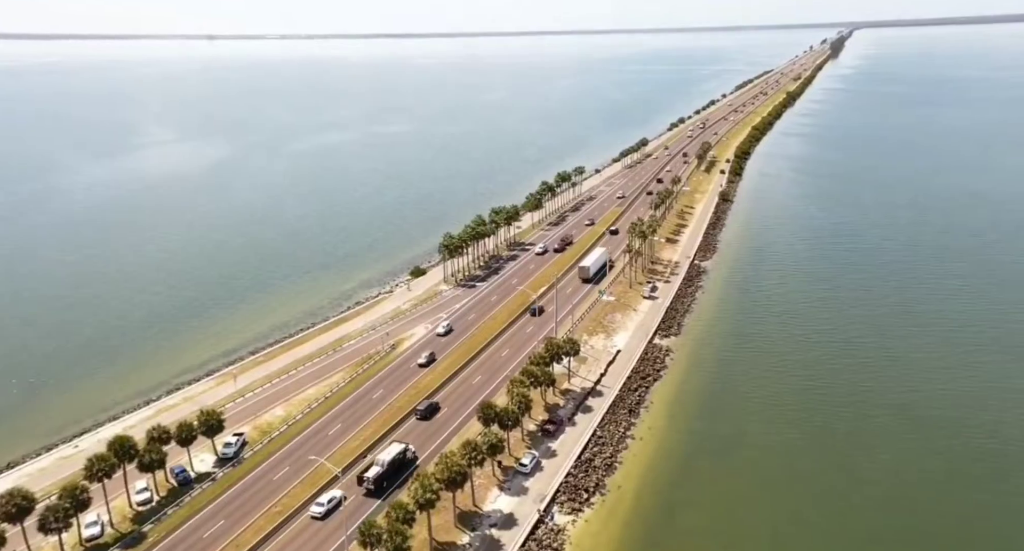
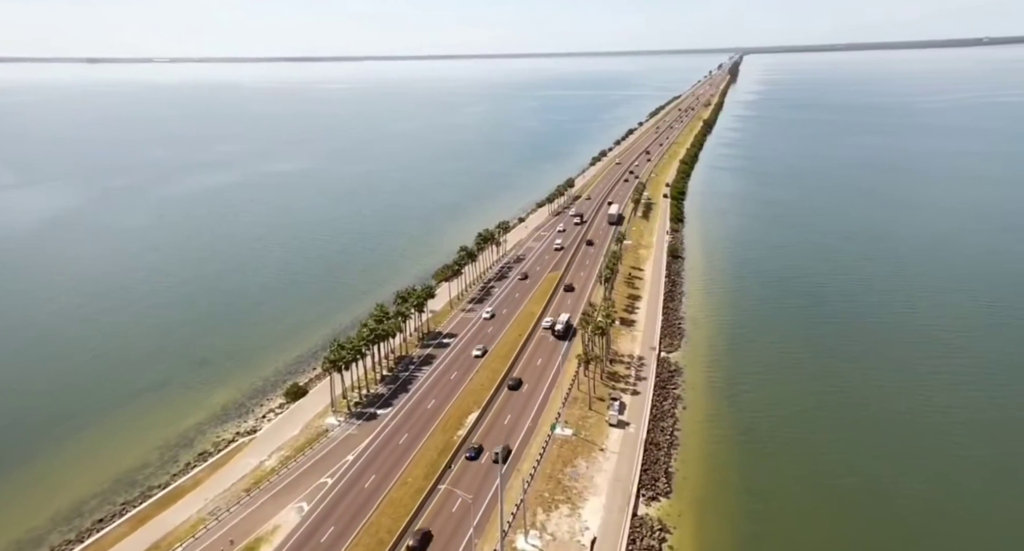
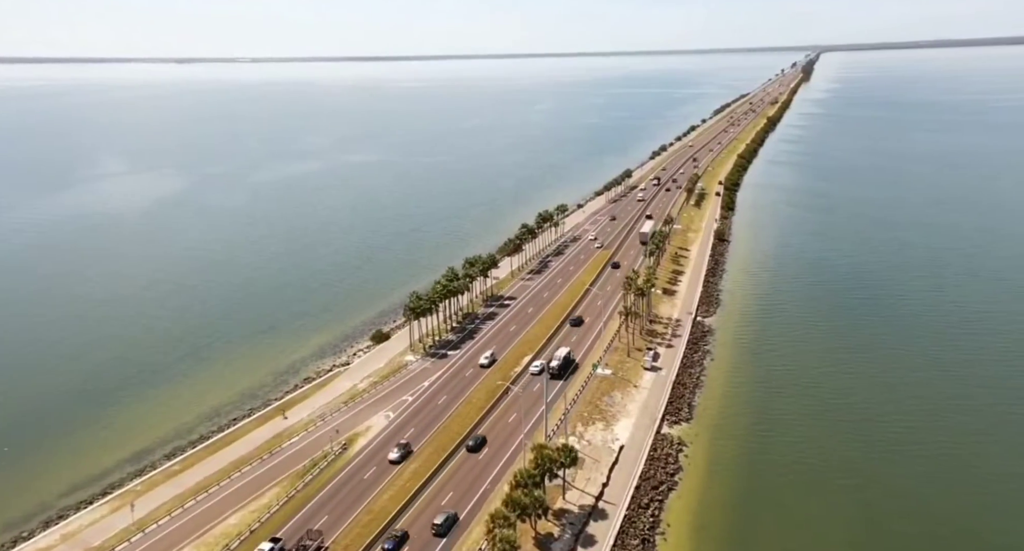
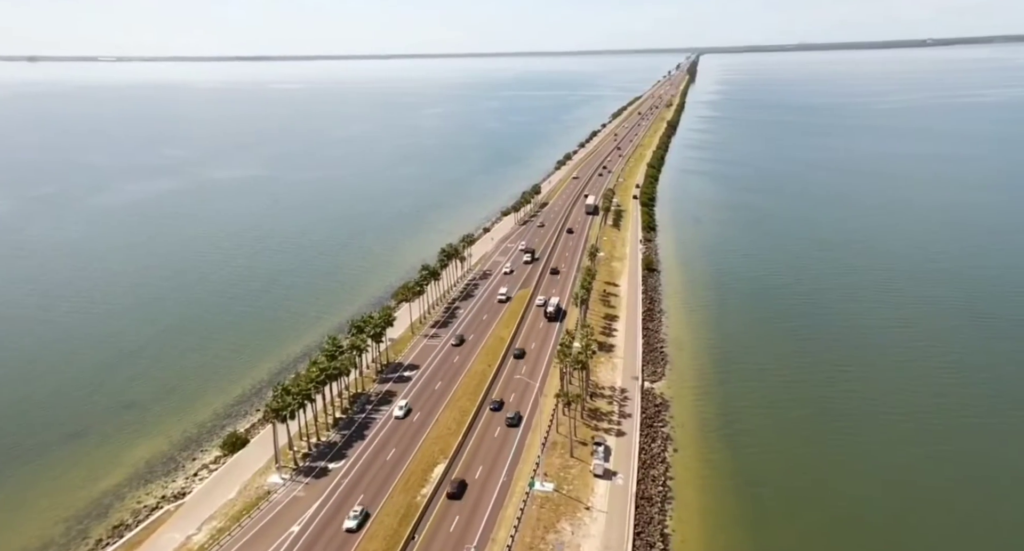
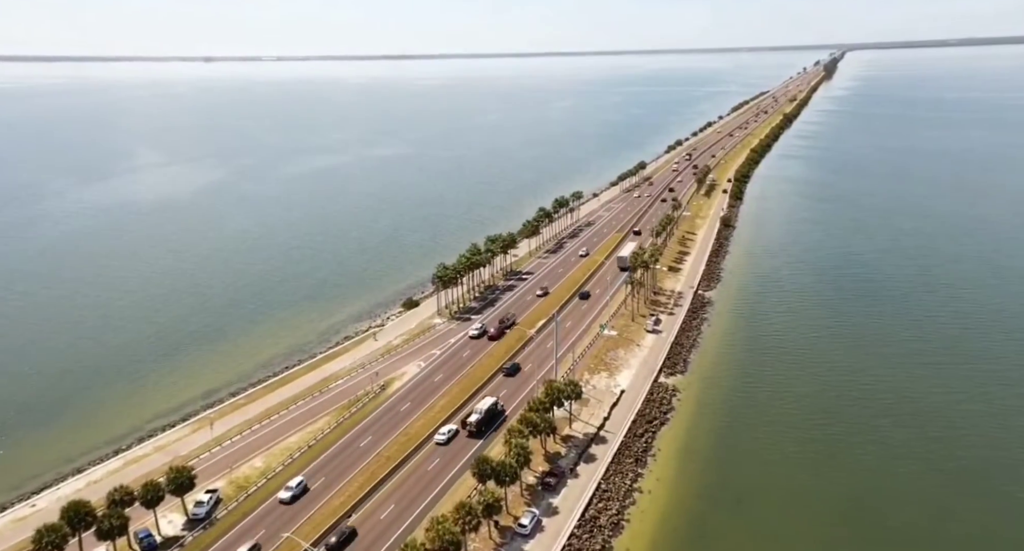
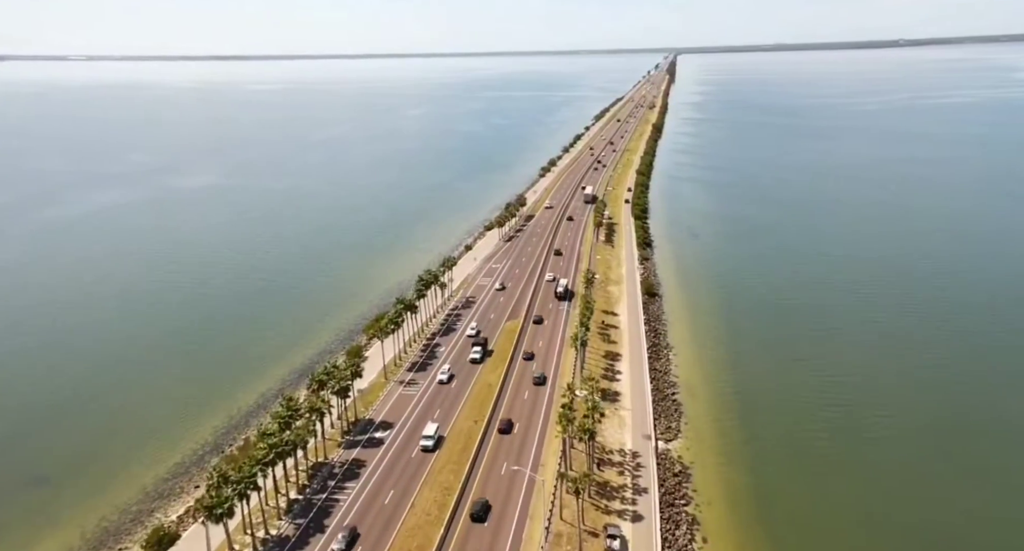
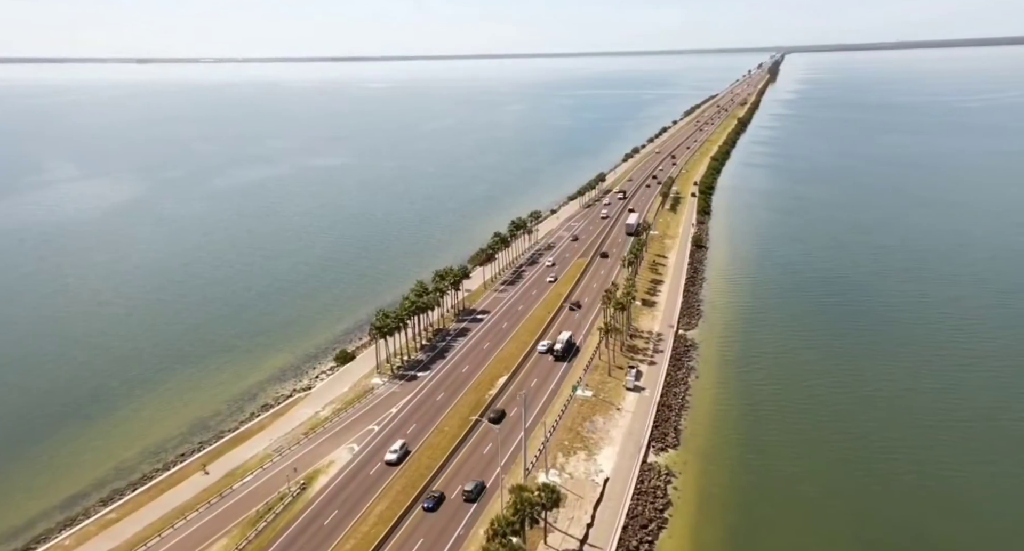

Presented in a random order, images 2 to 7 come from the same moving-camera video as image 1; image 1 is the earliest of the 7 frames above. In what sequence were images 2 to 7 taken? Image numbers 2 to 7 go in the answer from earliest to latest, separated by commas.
5, 3, 7, 2, 4, 6
